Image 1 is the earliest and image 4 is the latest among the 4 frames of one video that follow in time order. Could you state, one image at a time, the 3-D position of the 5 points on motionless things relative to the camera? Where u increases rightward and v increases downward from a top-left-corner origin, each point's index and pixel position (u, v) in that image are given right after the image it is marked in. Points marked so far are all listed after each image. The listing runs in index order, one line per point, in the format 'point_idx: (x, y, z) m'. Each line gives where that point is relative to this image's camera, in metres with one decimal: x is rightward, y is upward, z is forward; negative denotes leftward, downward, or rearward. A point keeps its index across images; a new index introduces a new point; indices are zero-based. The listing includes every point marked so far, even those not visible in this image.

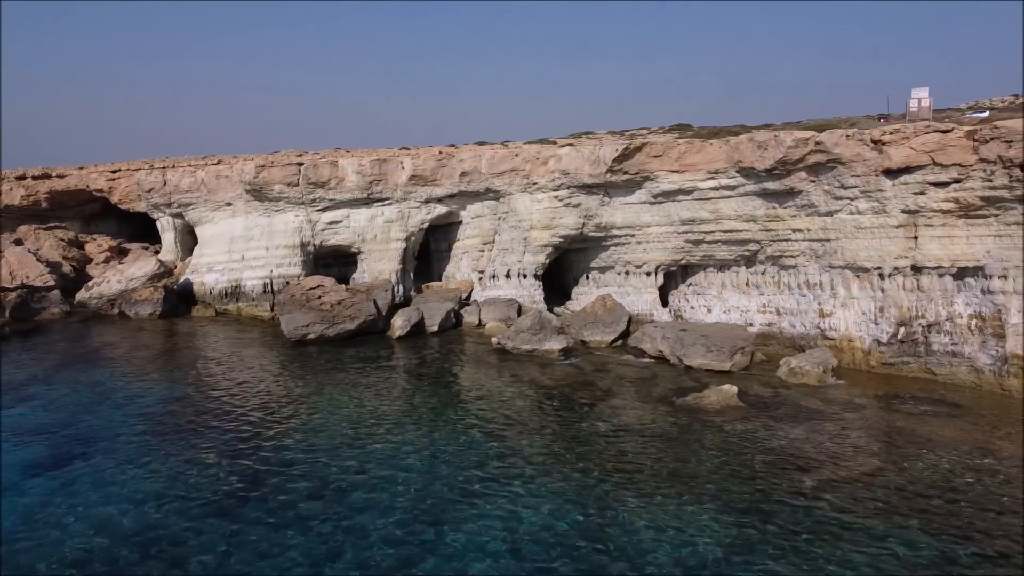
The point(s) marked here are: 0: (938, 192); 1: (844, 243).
0: (+8.2, +1.8, +15.6) m
1: (+7.0, +1.0, +17.1) m
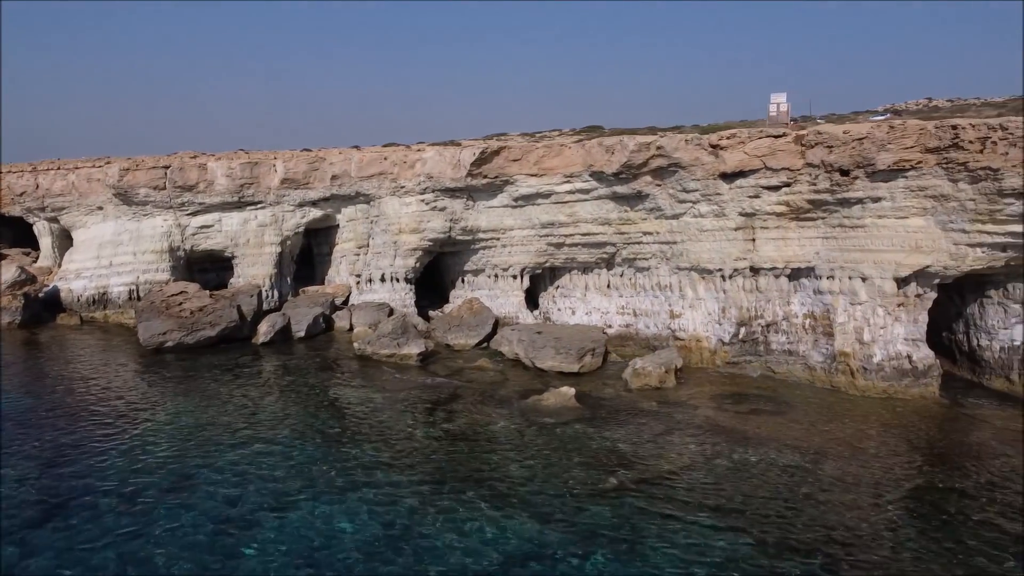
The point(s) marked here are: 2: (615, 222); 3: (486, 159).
0: (+5.1, +1.8, +16.1) m
1: (+3.8, +0.9, +17.5) m
2: (+2.4, +1.5, +18.6) m
3: (-0.6, +3.1, +19.4) m
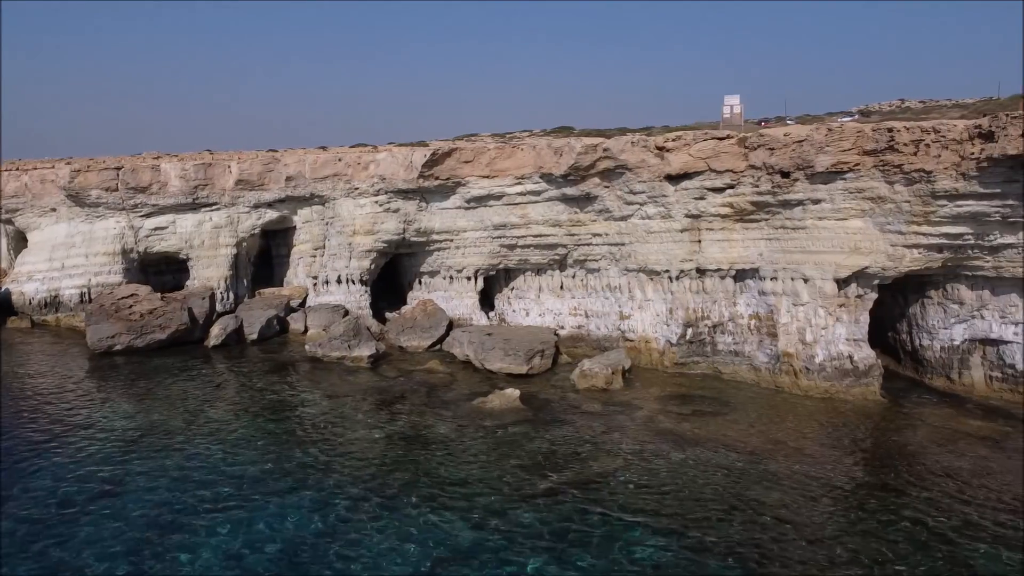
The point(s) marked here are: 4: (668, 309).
0: (+4.1, +1.8, +16.2) m
1: (+2.7, +0.9, +17.6) m
2: (+1.2, +1.5, +18.6) m
3: (-1.8, +3.1, +19.4) m
4: (+3.4, -0.5, +17.5) m
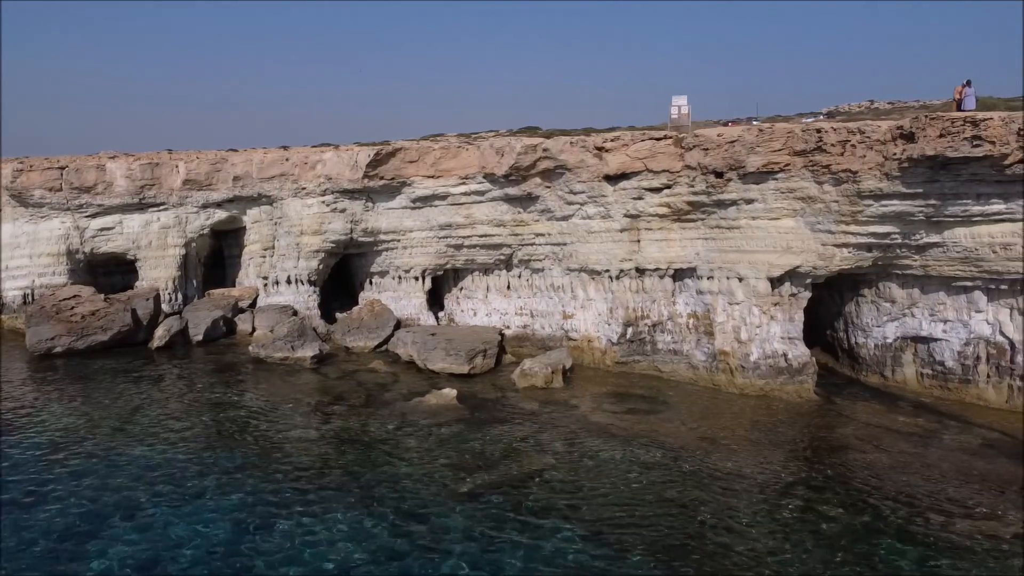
0: (+2.8, +1.8, +16.3) m
1: (+1.5, +0.9, +17.7) m
2: (0.0, +1.5, +18.7) m
3: (-3.1, +3.1, +19.3) m
4: (+2.1, -0.4, +17.6) m
